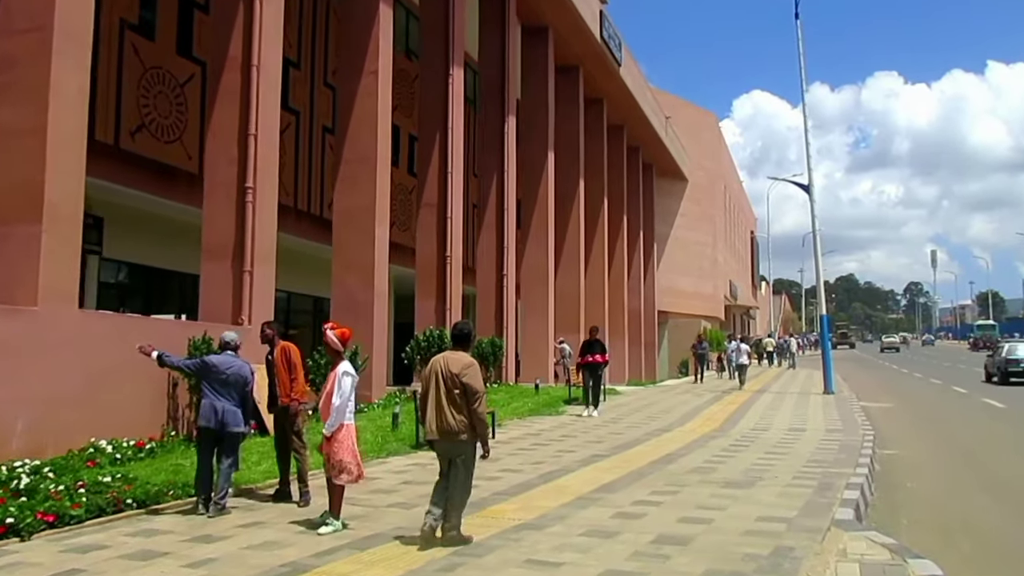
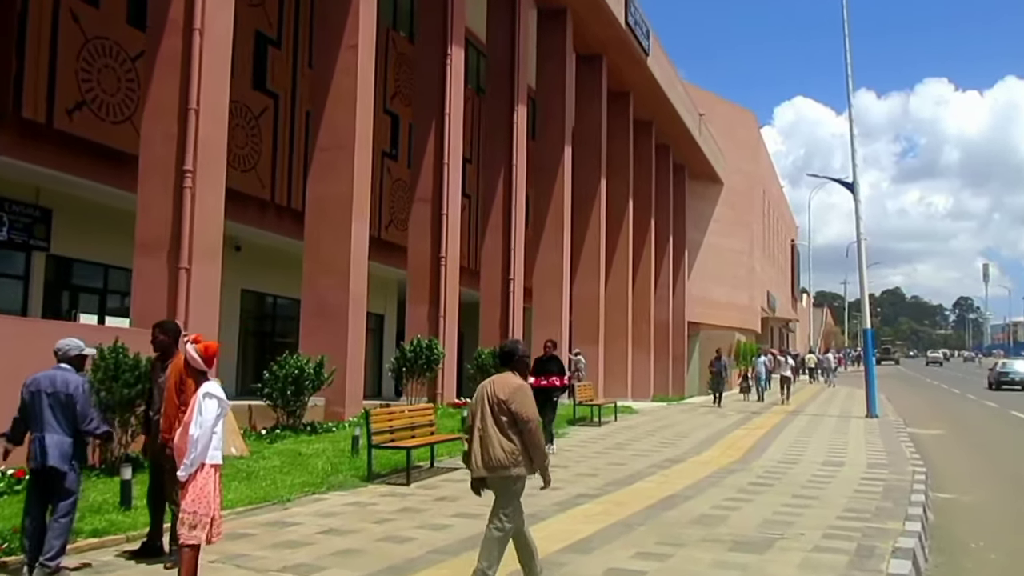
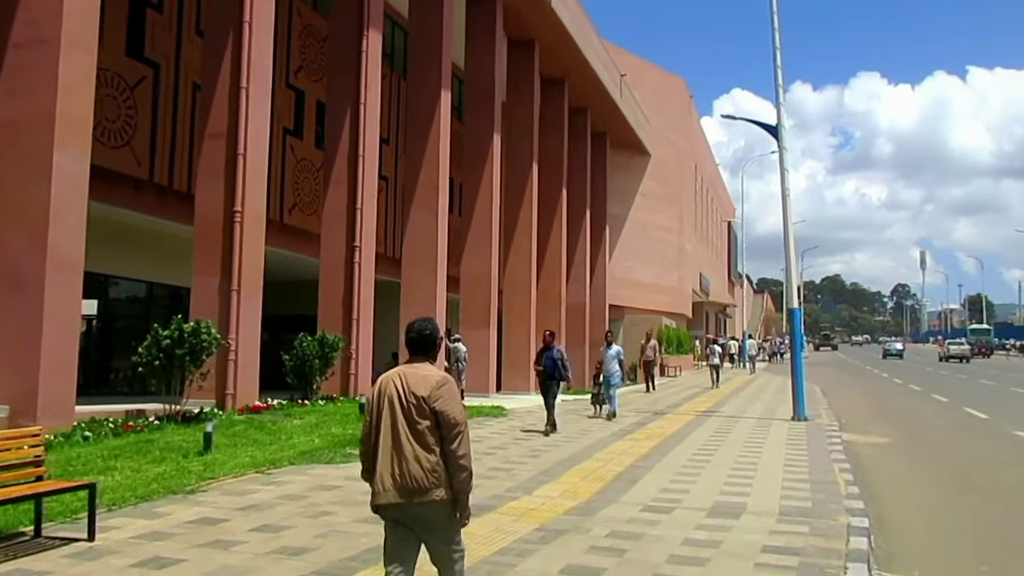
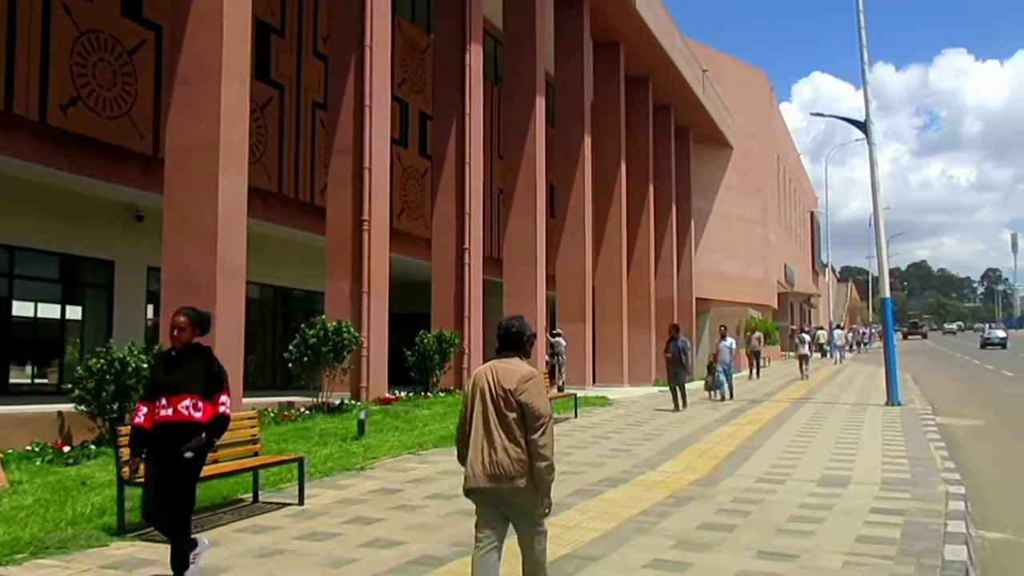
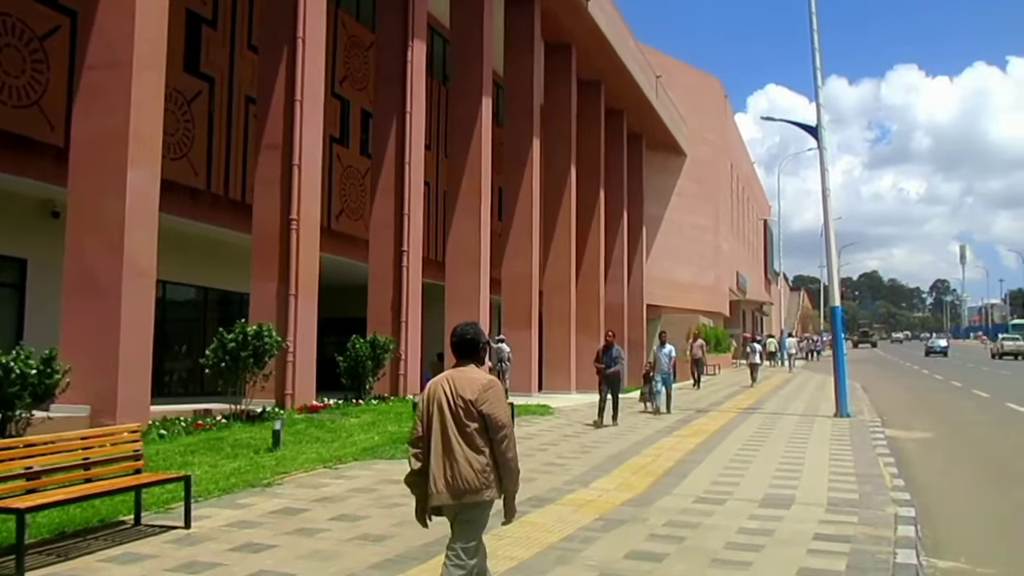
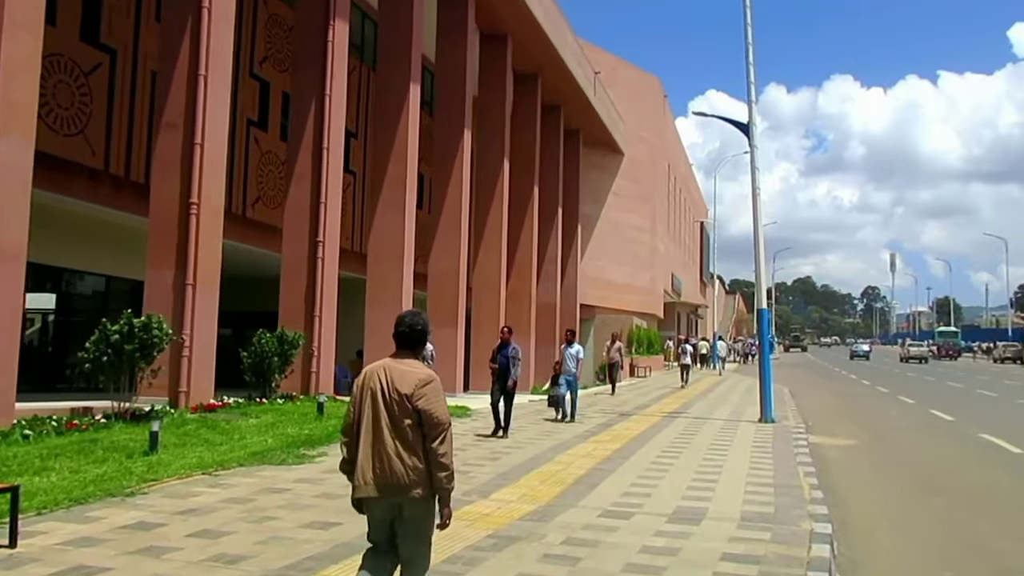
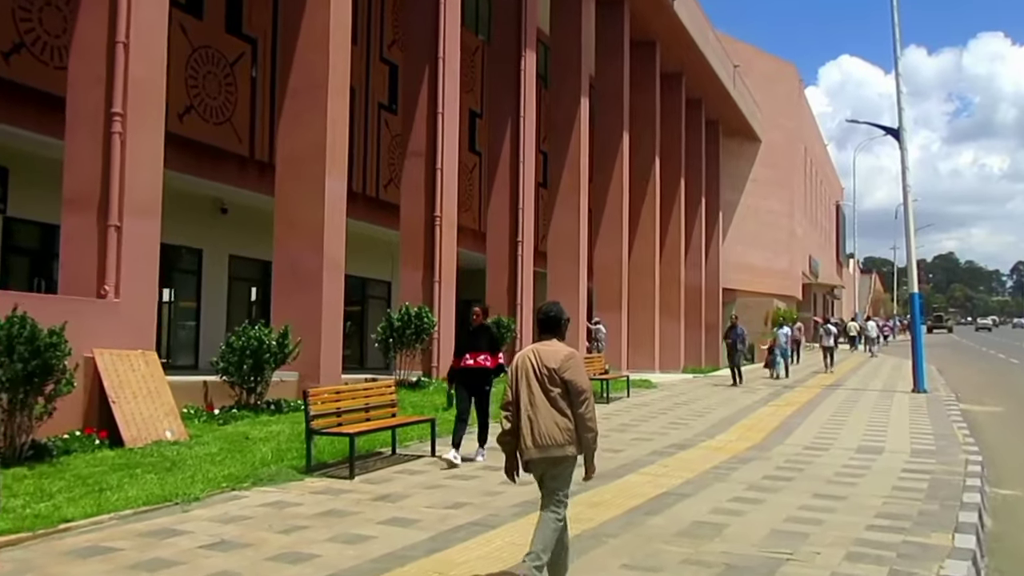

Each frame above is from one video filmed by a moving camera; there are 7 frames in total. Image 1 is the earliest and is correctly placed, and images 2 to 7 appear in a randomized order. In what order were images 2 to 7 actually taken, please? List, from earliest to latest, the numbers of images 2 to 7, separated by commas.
2, 7, 4, 5, 3, 6
